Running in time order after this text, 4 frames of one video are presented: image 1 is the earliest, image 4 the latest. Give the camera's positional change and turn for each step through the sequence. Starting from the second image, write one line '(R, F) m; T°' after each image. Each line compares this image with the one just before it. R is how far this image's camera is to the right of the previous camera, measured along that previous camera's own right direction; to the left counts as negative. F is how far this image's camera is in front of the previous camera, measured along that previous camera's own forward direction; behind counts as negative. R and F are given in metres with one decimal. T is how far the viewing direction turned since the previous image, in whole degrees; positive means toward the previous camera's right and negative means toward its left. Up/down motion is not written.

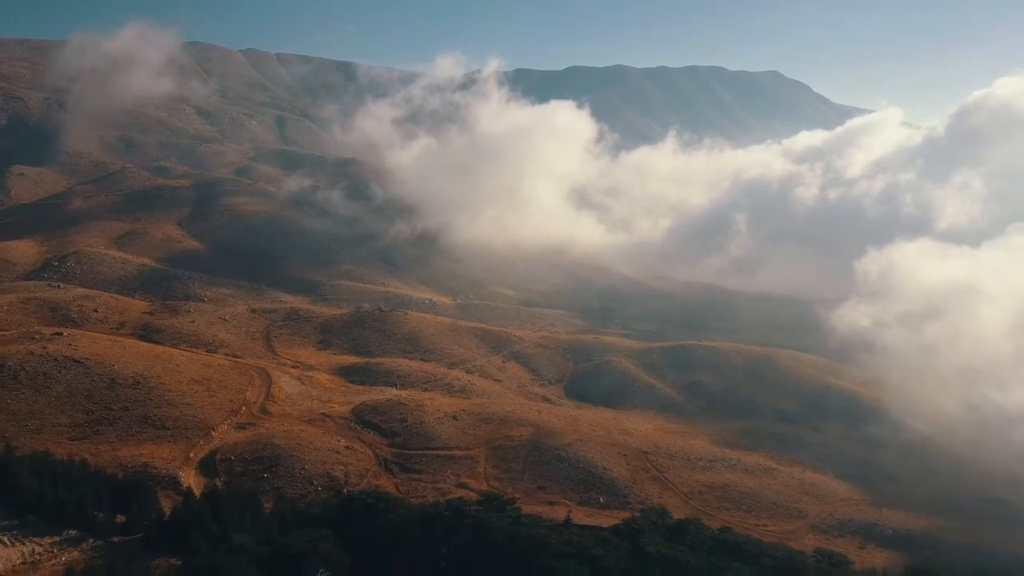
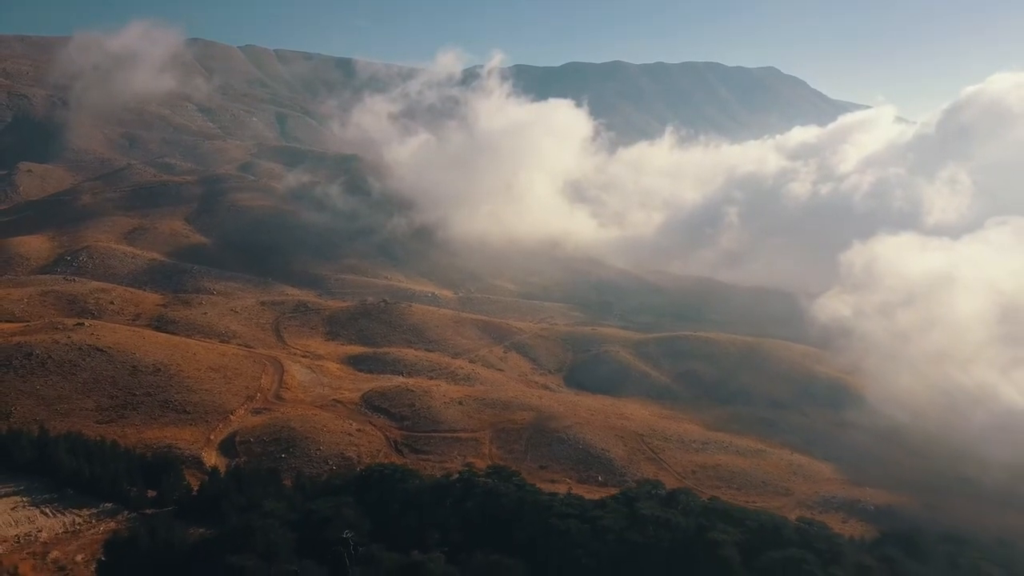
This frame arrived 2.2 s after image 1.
(-0.5, -3.3) m; 0°
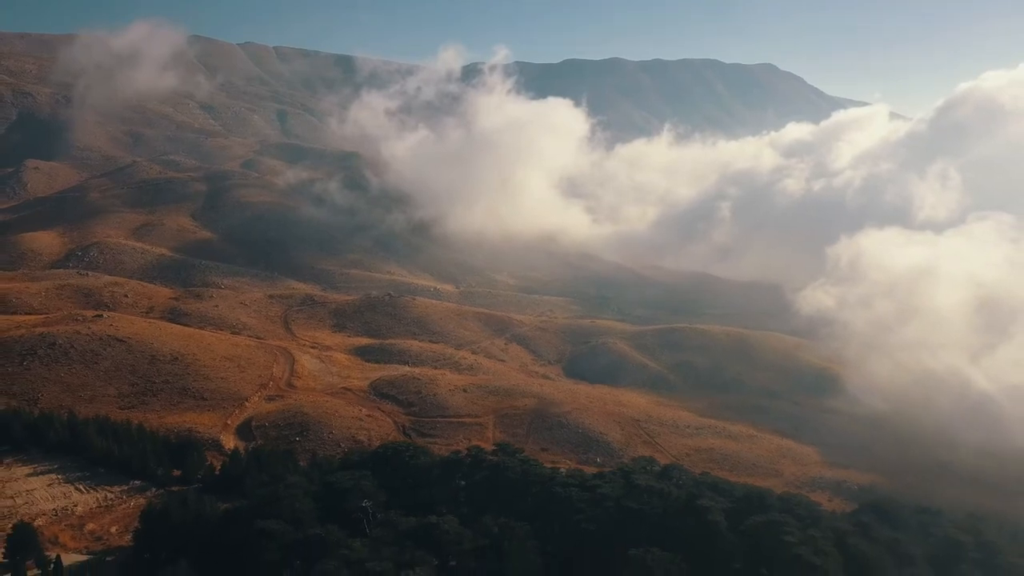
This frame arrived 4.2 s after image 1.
(-0.4, -3.1) m; 0°
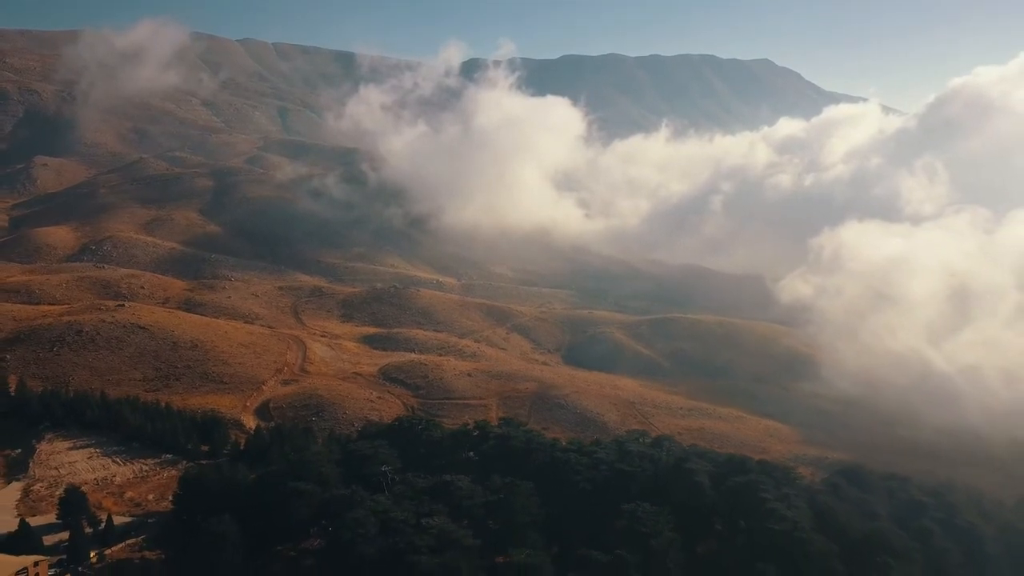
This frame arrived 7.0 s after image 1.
(-0.4, -4.0) m; 0°
